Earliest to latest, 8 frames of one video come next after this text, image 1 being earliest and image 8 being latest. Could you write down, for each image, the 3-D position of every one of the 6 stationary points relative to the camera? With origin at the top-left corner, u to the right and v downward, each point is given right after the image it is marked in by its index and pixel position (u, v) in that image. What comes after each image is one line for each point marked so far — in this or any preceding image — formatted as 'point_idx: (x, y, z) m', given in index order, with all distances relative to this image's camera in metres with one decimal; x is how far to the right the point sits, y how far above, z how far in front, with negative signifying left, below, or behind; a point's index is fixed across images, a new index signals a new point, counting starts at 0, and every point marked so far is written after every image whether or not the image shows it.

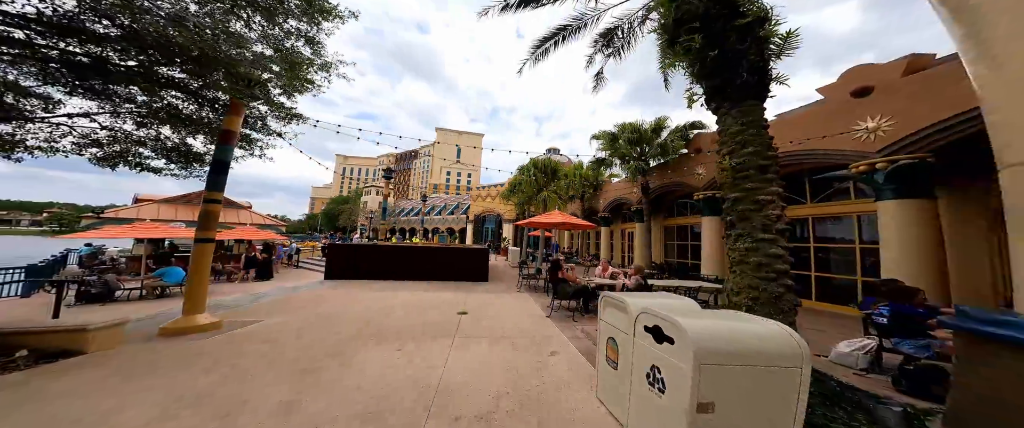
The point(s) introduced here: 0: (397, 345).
0: (-1.8, -2.0, +4.5) m
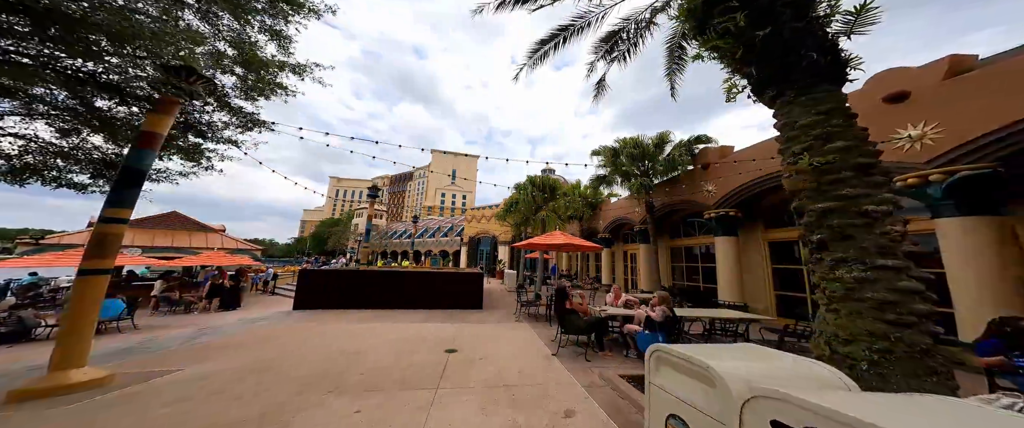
0: (-1.8, -2.3, +3.5) m
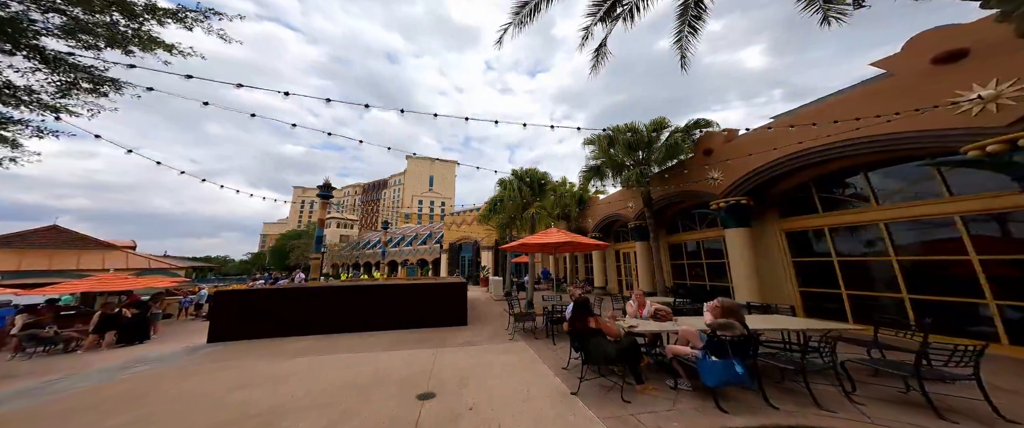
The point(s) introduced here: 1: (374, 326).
0: (-1.6, -2.1, +1.9) m
1: (-4.1, -3.3, +8.5) m
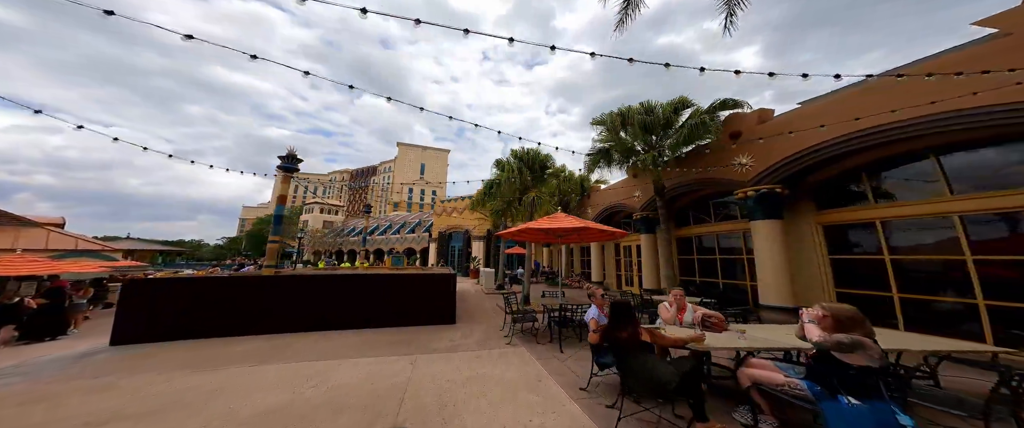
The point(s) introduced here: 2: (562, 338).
0: (-1.5, -1.8, +0.7) m
1: (-4.2, -2.7, +7.3) m
2: (+1.0, -2.4, +5.7) m
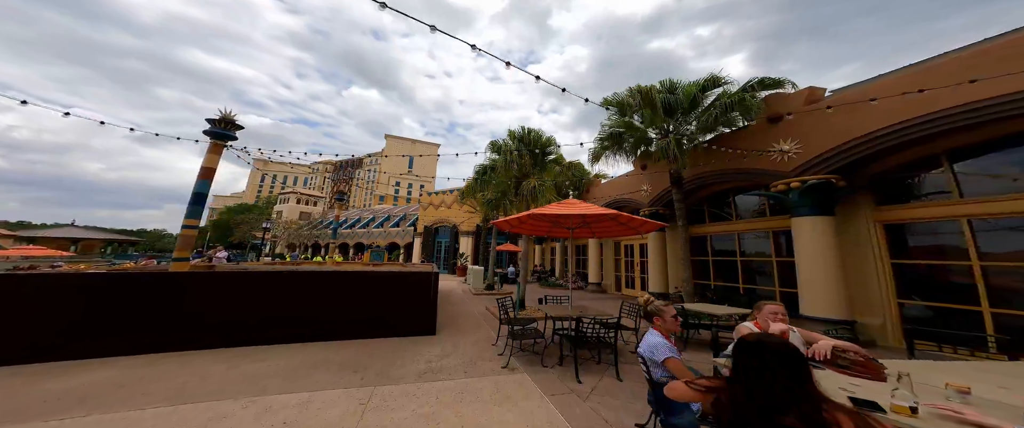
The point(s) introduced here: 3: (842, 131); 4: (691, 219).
0: (-1.3, -1.5, -0.7) m
1: (-4.3, -2.3, +5.7) m
2: (+0.9, -2.2, +4.3) m
3: (+6.6, +1.7, +5.9) m
4: (+6.3, -0.1, +10.1) m
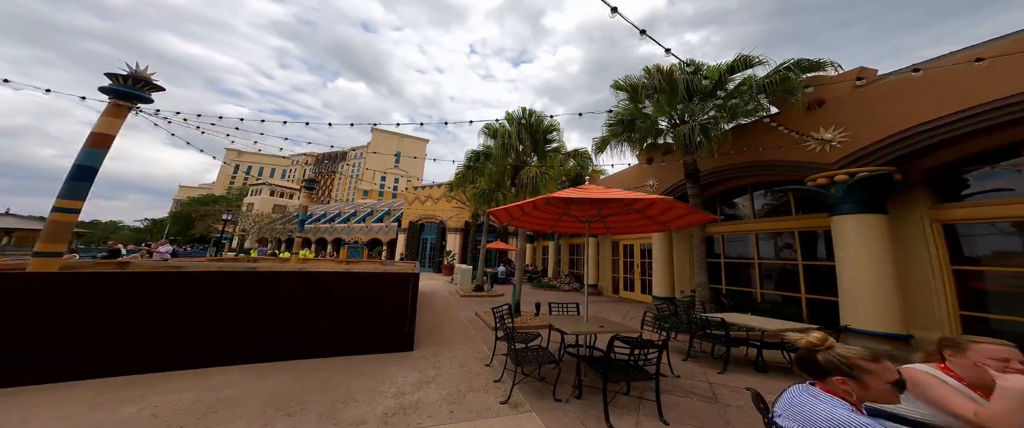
0: (-1.1, -1.3, -1.9) m
1: (-4.3, -2.0, +4.5) m
2: (+1.0, -2.0, +3.3) m
3: (+6.7, +1.7, +5.1) m
4: (+6.1, -0.1, +9.3) m
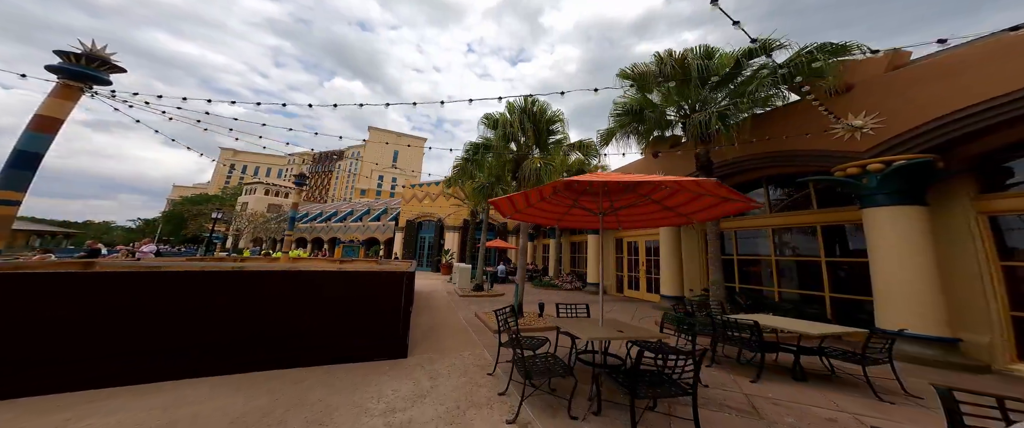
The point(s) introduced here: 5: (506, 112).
0: (-1.0, -1.2, -2.4) m
1: (-4.2, -1.9, +4.0) m
2: (+1.0, -1.9, +2.8) m
3: (+6.7, +1.9, +4.6) m
4: (+6.1, +0.1, +8.9) m
5: (-0.3, +2.8, +8.1) m
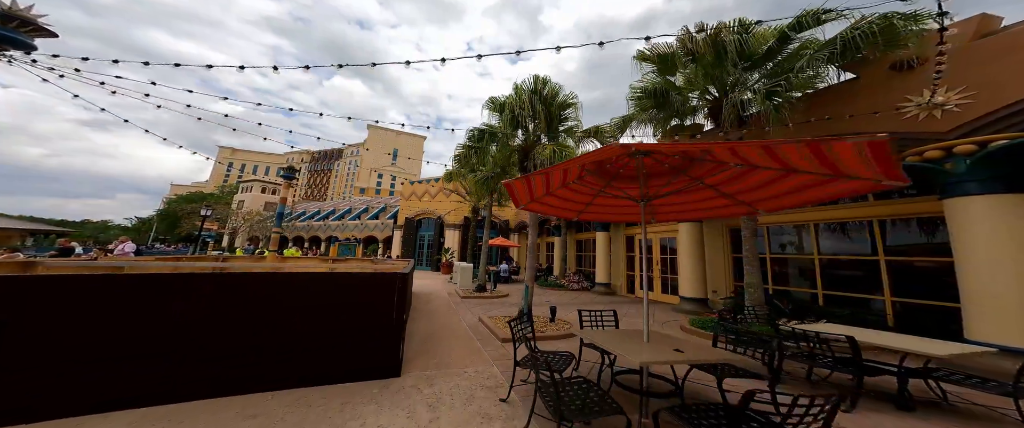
0: (-0.8, -1.1, -3.2) m
1: (-4.0, -1.8, +3.2) m
2: (+1.2, -1.7, +2.0) m
3: (+6.9, +2.0, +3.8) m
4: (+6.3, +0.3, +8.1) m
5: (-0.1, +3.0, +7.3) m
